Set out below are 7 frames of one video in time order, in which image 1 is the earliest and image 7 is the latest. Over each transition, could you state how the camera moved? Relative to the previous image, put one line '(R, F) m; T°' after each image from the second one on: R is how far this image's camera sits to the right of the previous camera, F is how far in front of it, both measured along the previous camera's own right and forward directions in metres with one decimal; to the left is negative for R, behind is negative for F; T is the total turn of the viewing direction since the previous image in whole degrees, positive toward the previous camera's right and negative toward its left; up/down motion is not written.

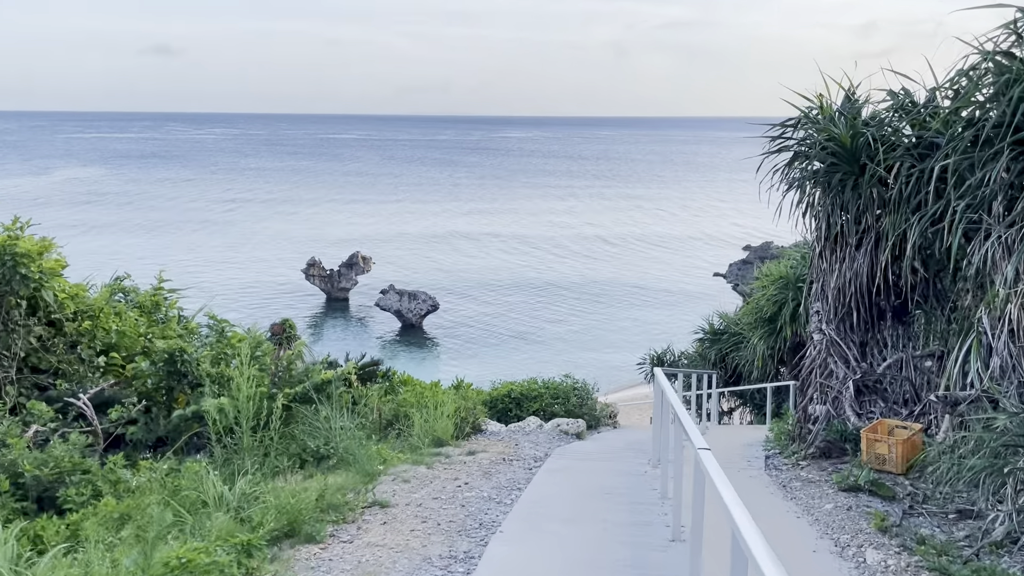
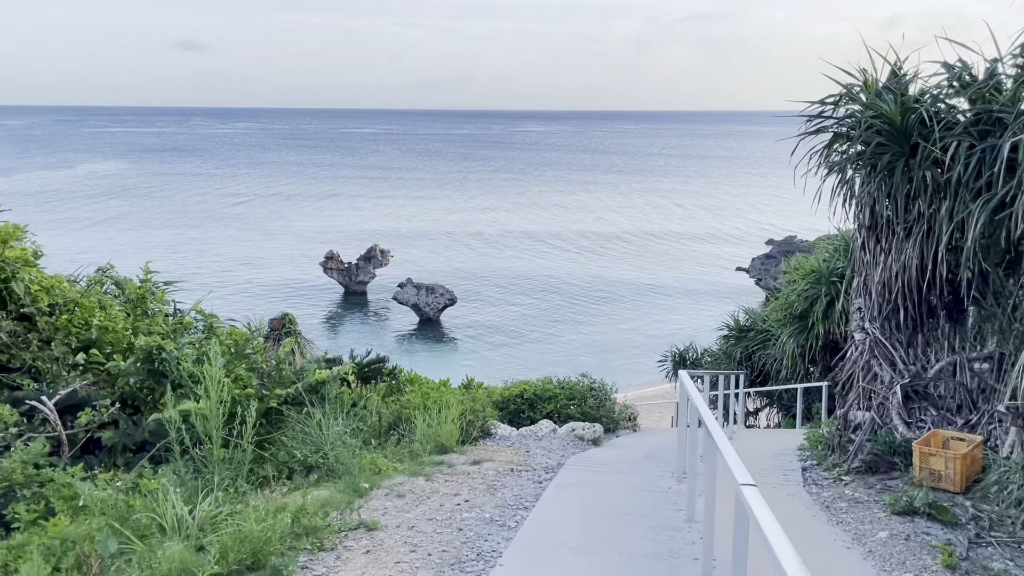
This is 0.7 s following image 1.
(+0.1, +0.7) m; -1°
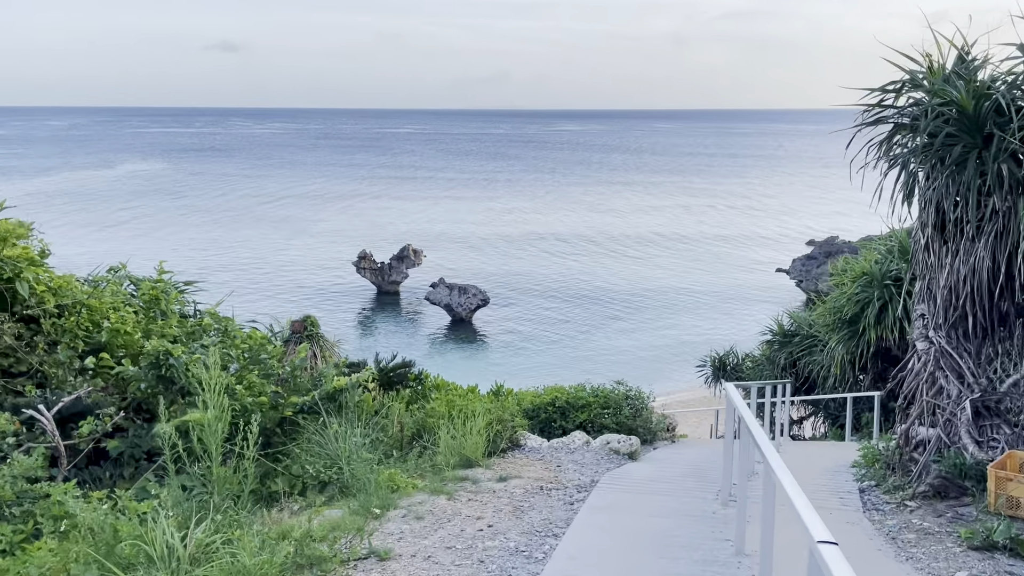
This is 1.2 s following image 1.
(0.0, +0.5) m; -2°
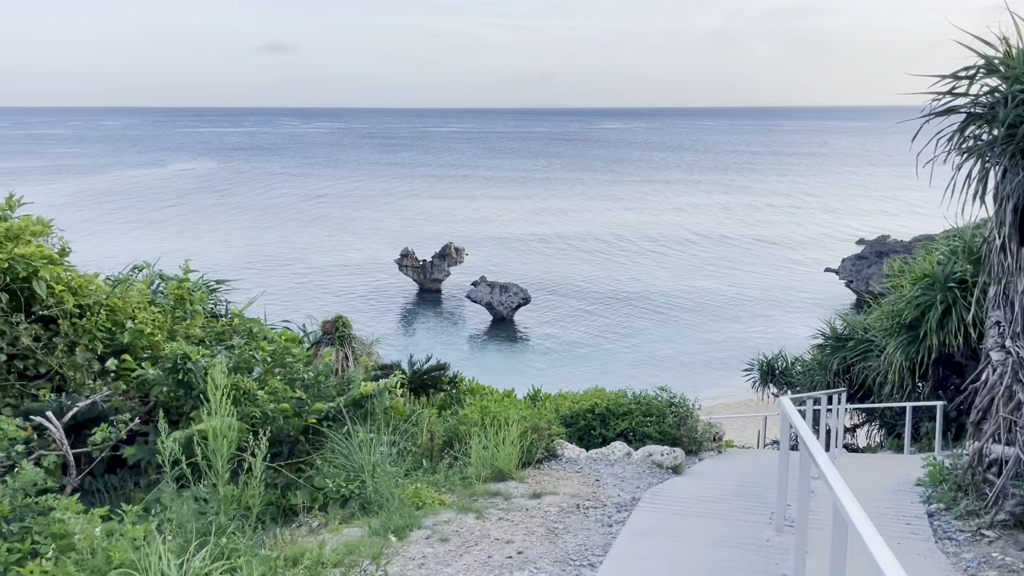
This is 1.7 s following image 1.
(+0.1, +0.5) m; -3°
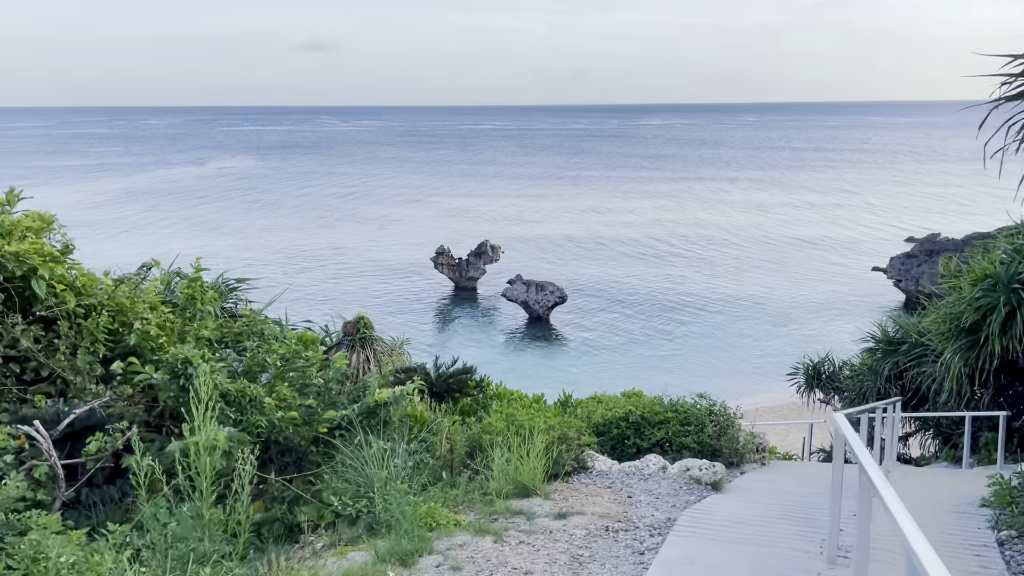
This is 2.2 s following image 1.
(+0.1, +0.5) m; -3°
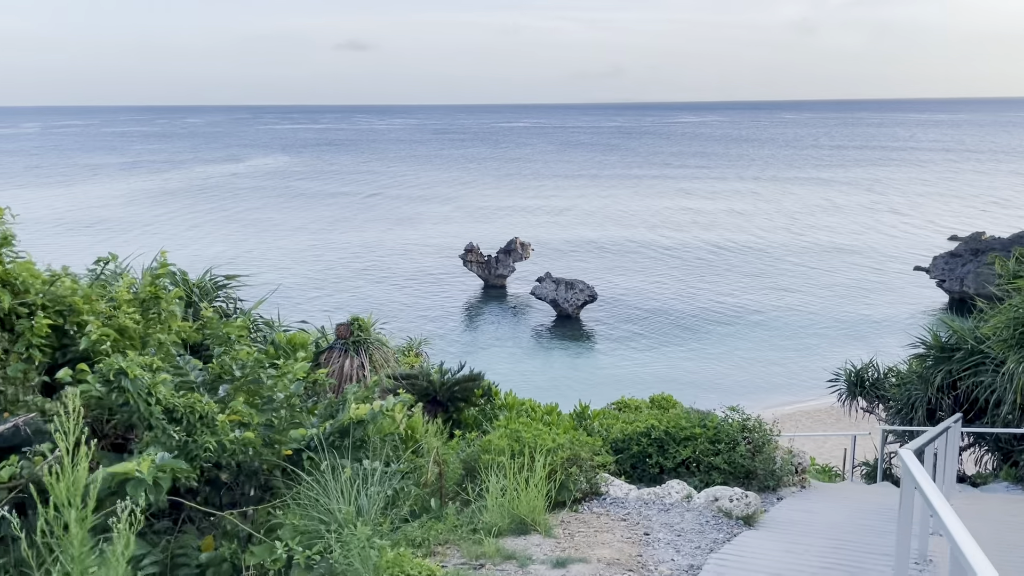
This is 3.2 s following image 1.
(+0.2, +1.0) m; -2°
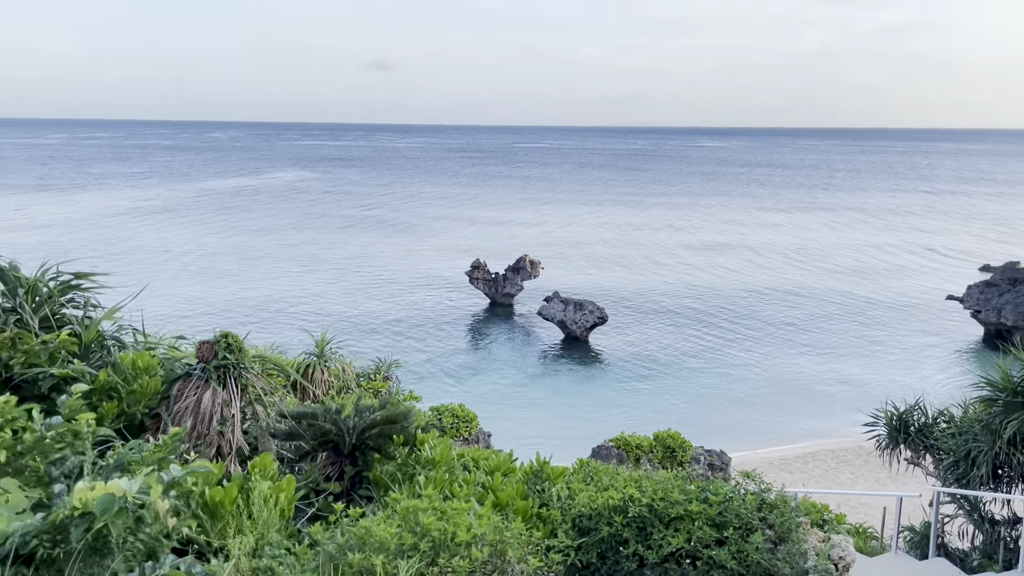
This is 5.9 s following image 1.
(+0.7, +2.4) m; -1°
